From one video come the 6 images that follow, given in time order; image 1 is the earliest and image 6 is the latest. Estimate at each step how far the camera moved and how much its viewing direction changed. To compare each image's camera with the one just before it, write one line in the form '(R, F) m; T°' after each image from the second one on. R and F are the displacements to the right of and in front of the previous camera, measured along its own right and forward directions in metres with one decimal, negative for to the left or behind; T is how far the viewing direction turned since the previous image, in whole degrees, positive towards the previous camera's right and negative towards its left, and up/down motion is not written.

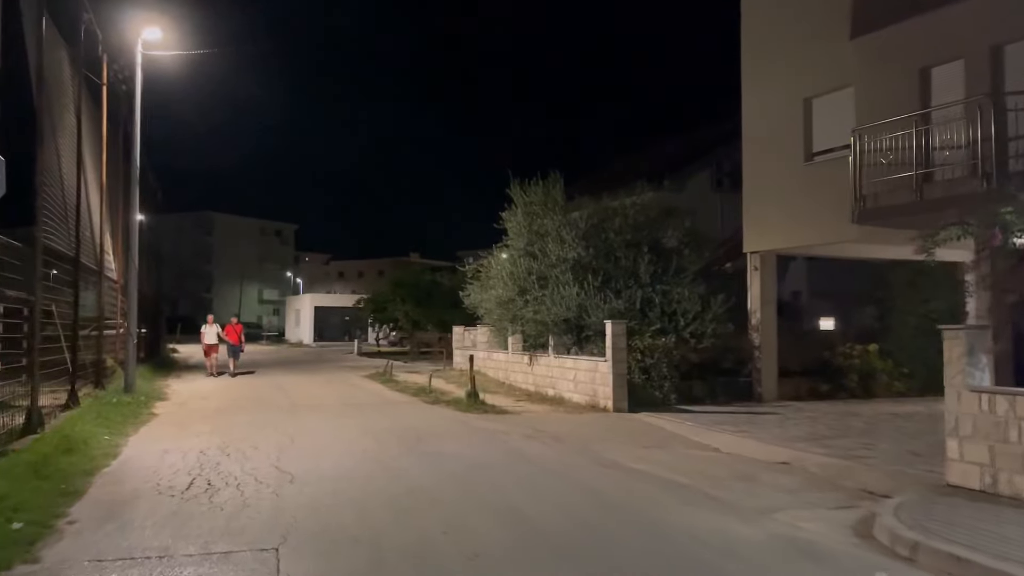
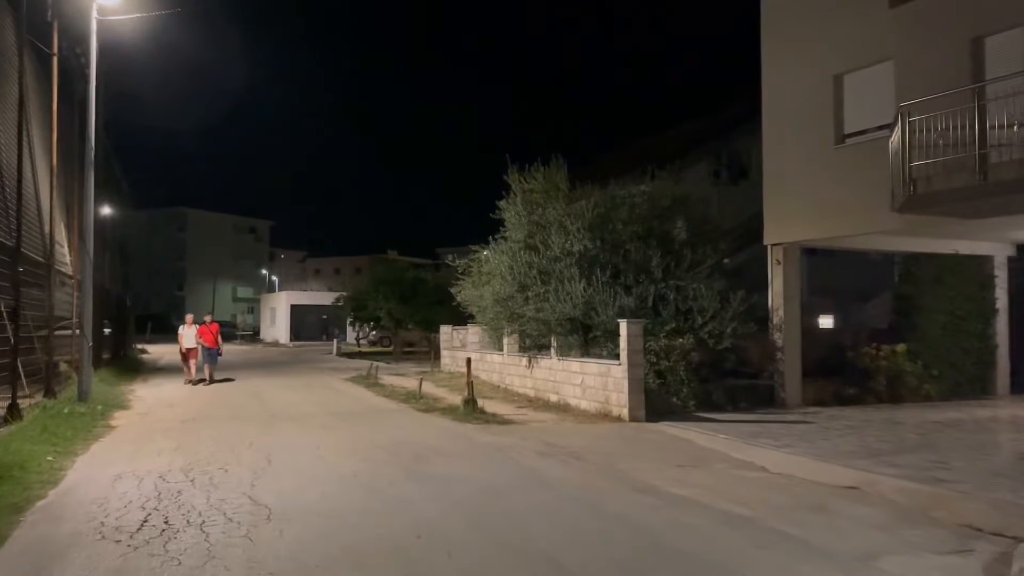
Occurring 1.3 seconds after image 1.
(-0.5, +1.8) m; +2°
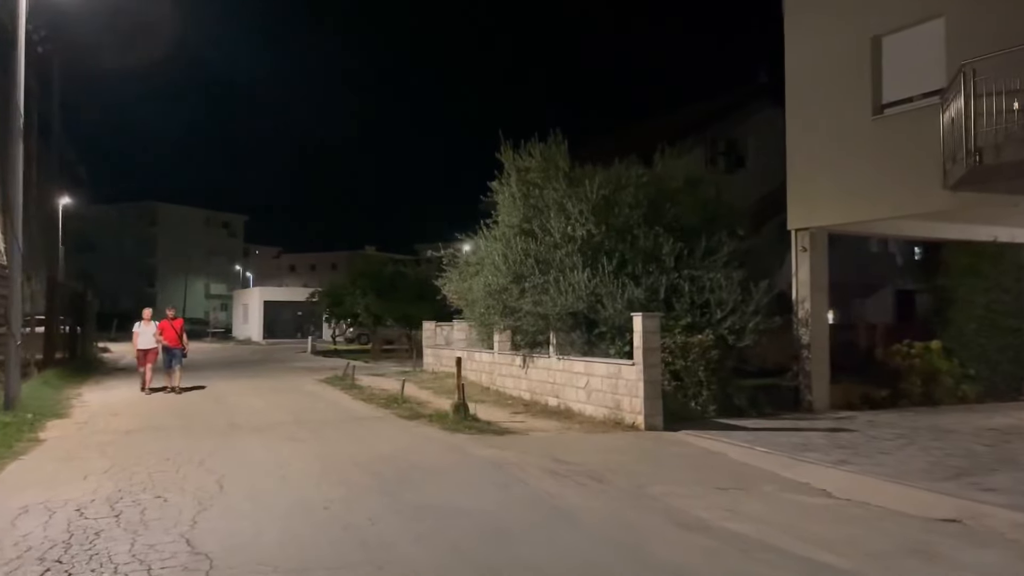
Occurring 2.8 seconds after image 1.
(-0.3, +2.1) m; +1°
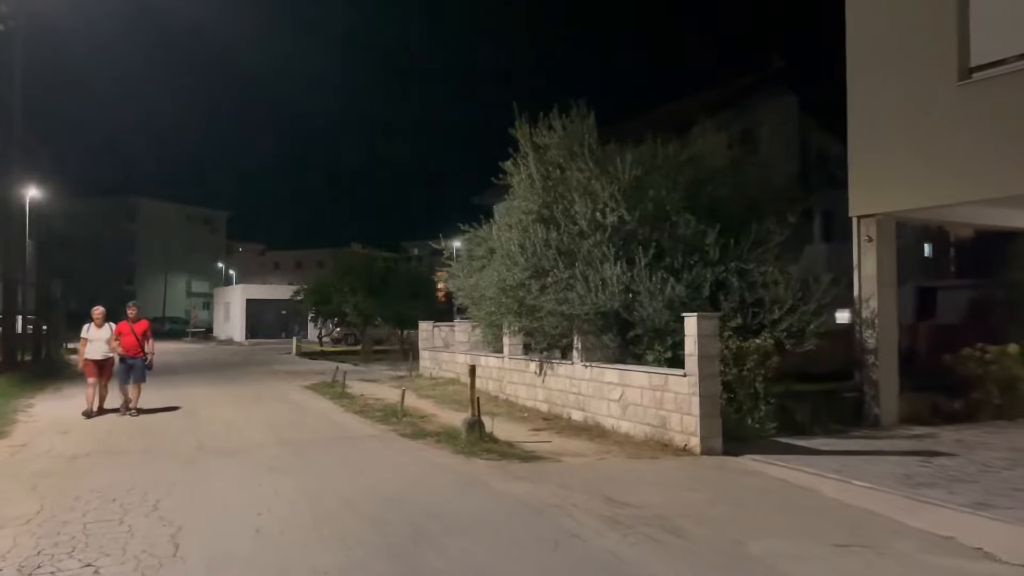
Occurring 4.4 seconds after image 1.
(-0.5, +2.3) m; +1°
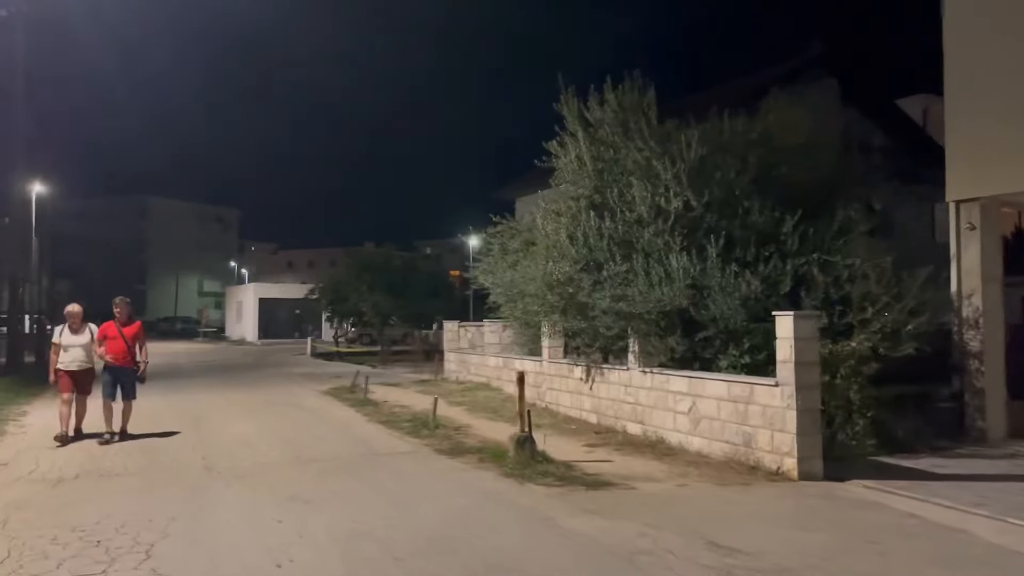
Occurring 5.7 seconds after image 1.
(-0.5, +1.7) m; -1°
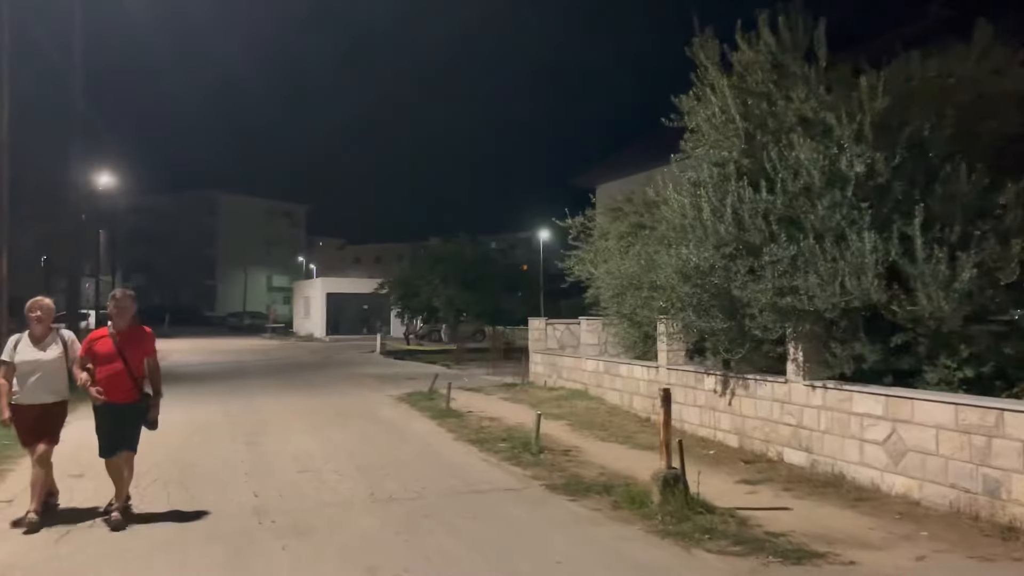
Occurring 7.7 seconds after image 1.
(-0.7, +2.6) m; -4°
